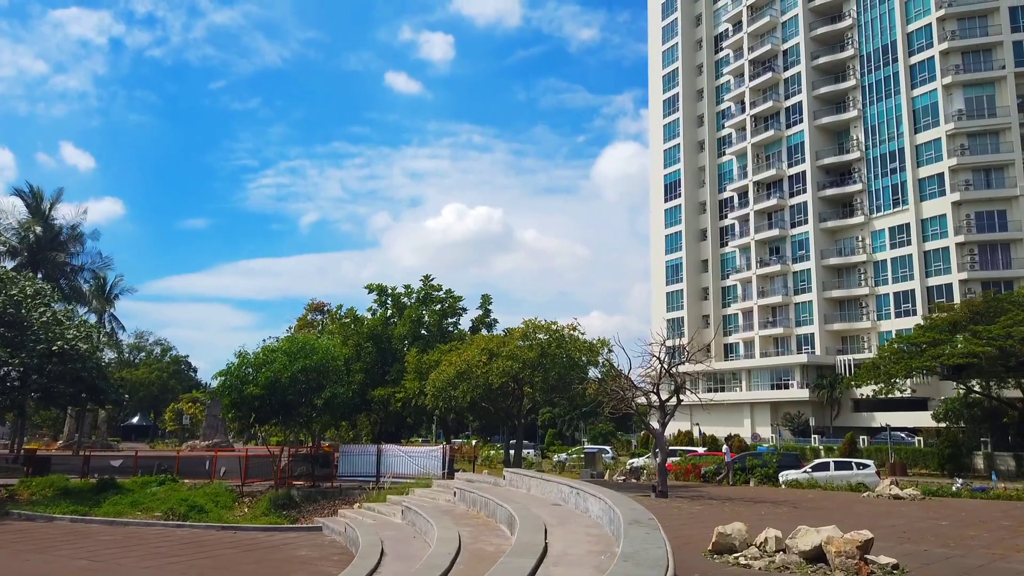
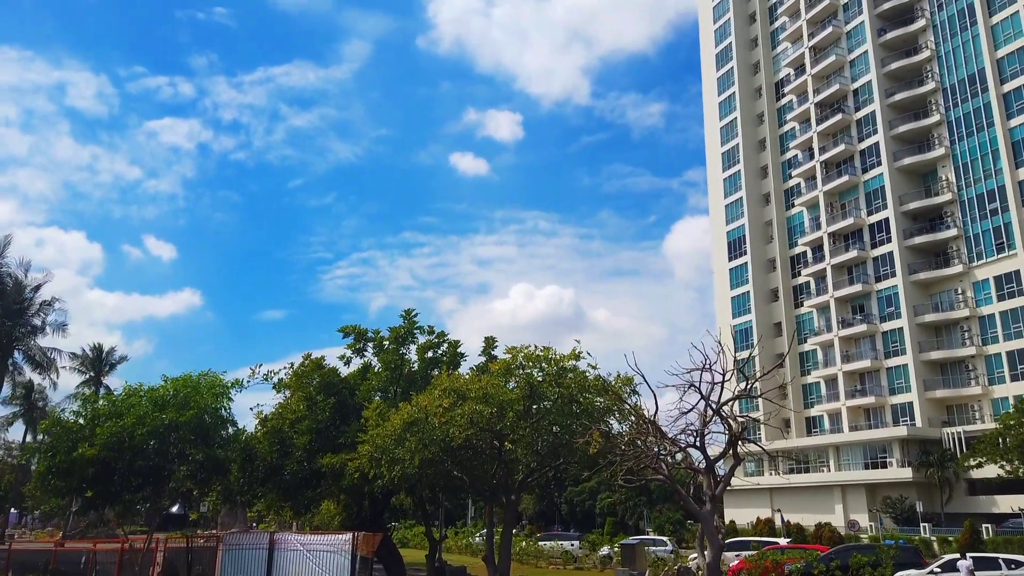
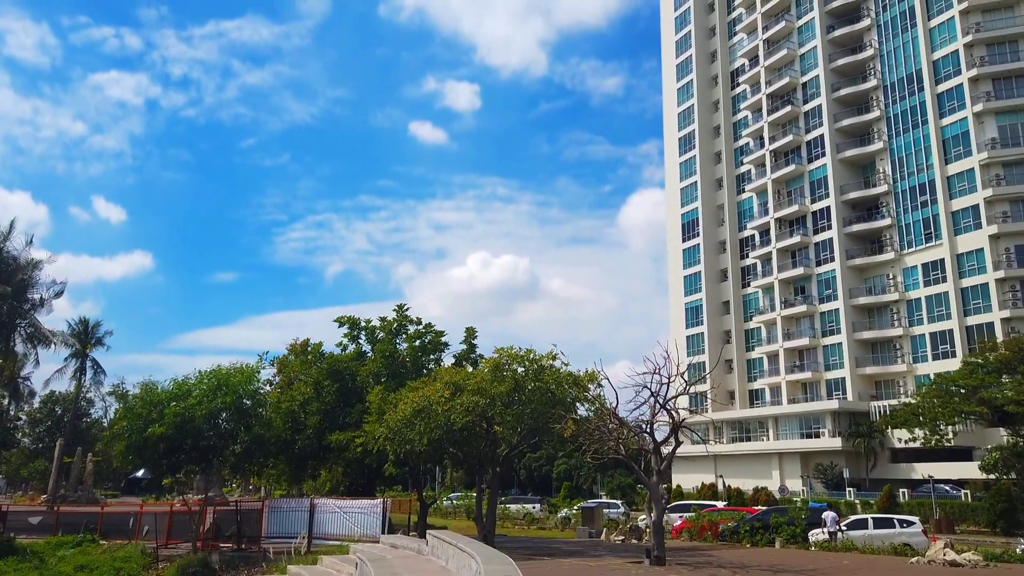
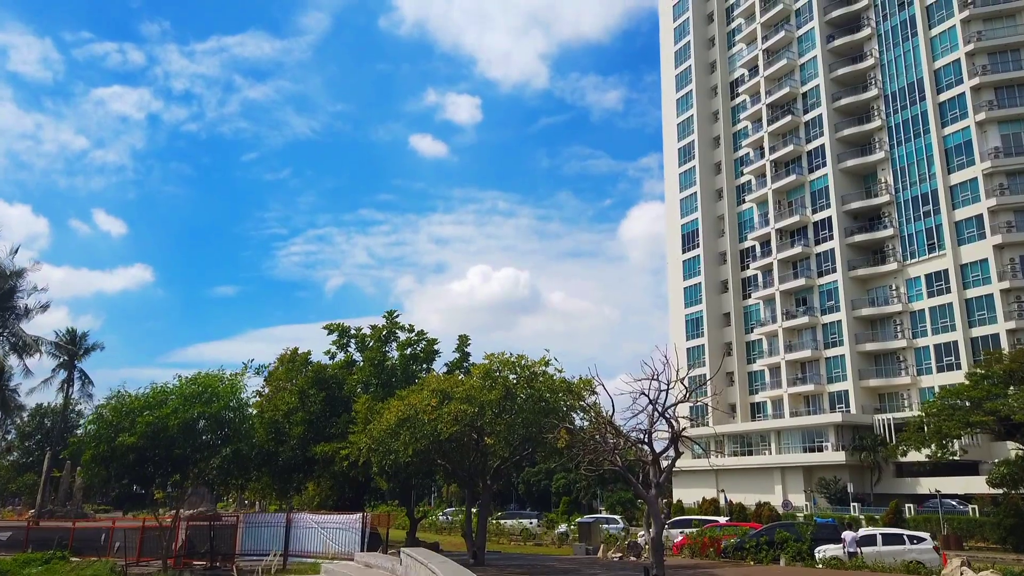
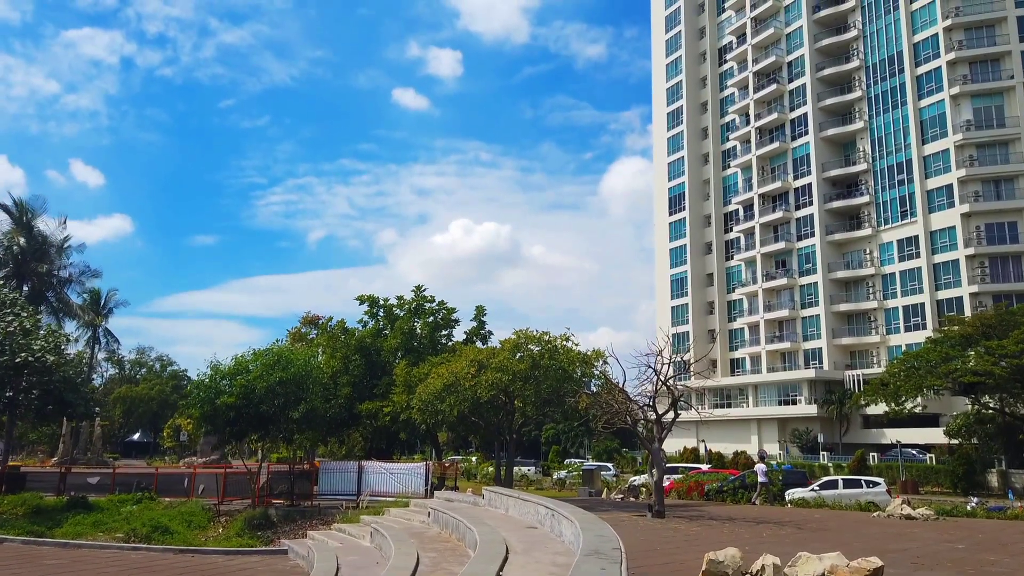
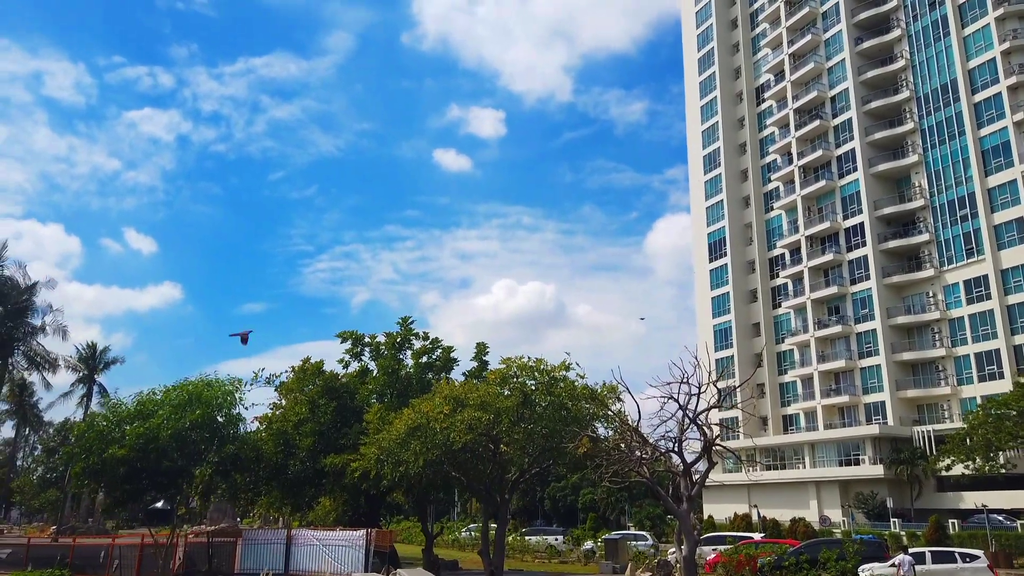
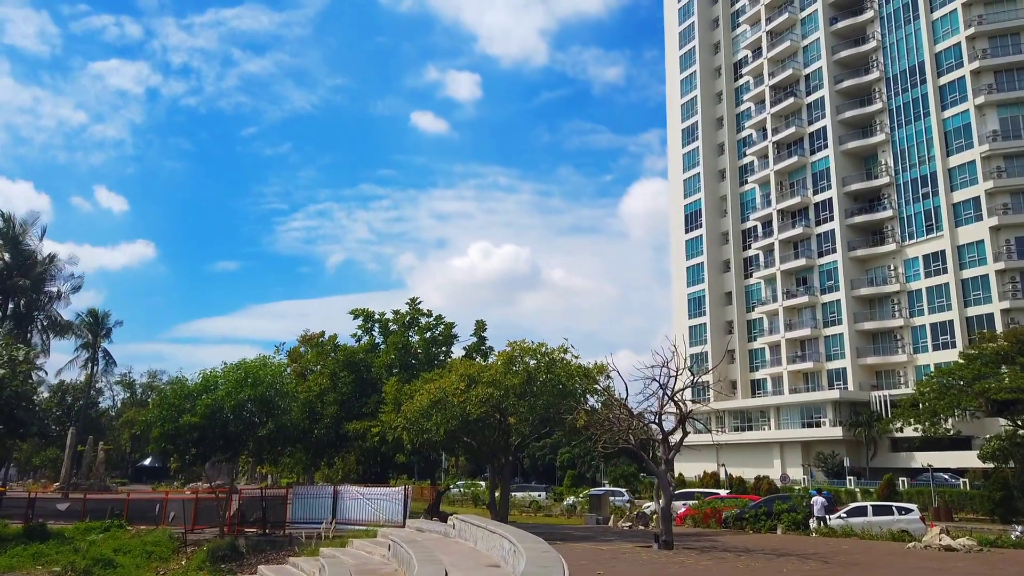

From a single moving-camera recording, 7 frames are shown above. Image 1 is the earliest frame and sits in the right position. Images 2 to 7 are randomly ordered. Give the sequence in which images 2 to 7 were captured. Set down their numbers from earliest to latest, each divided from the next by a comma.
5, 7, 3, 4, 6, 2
